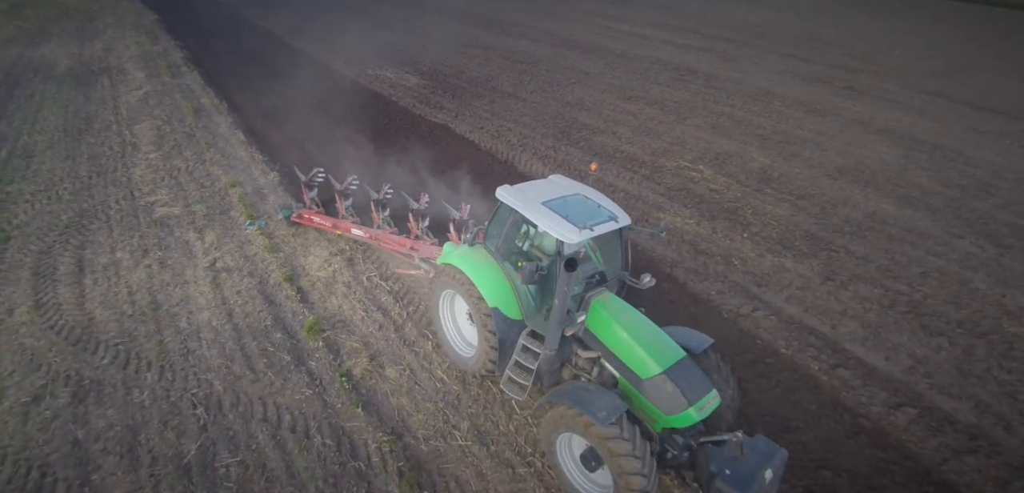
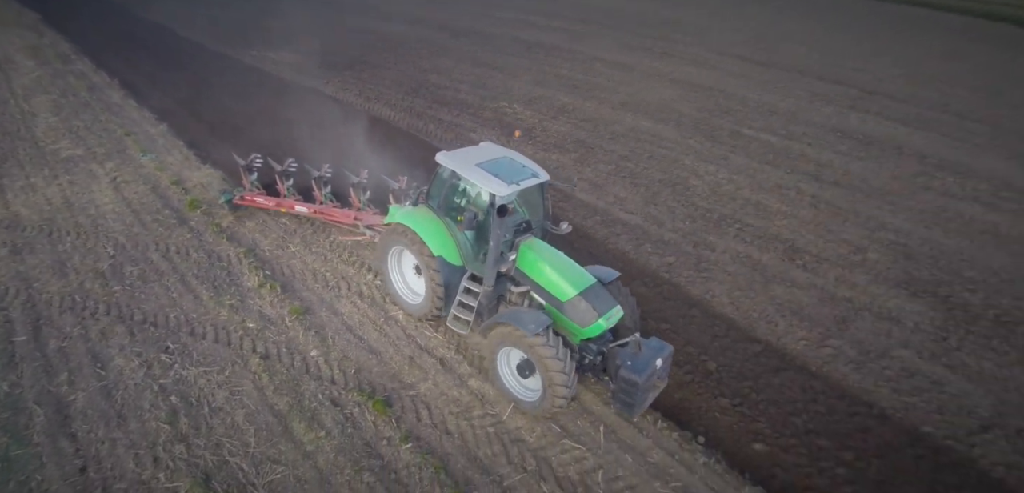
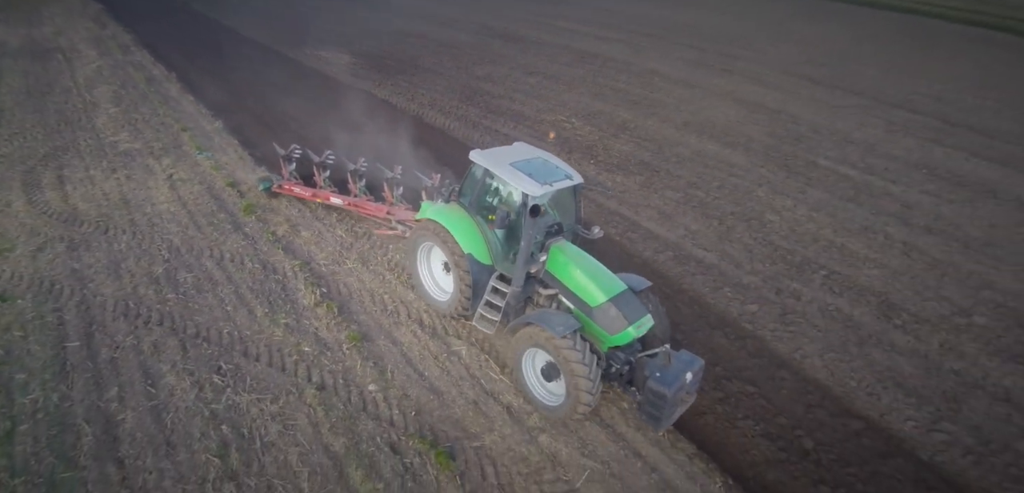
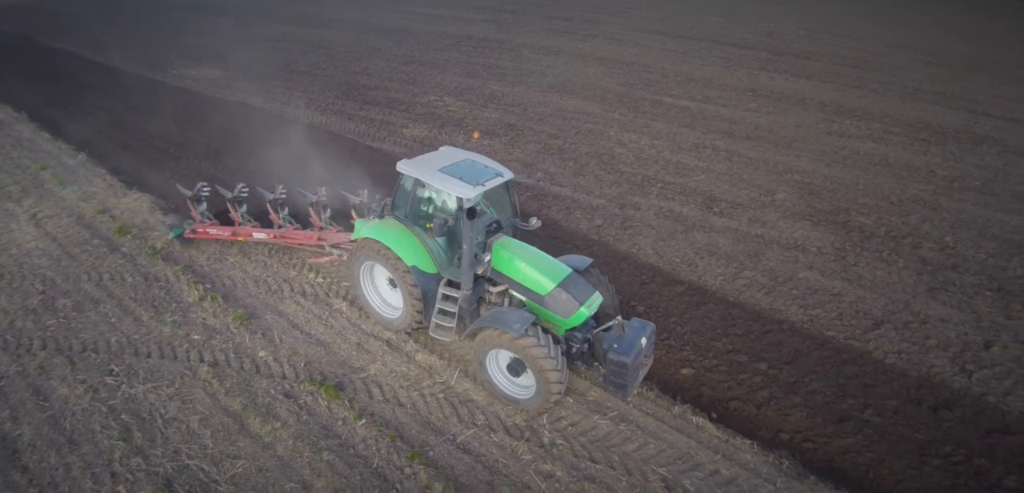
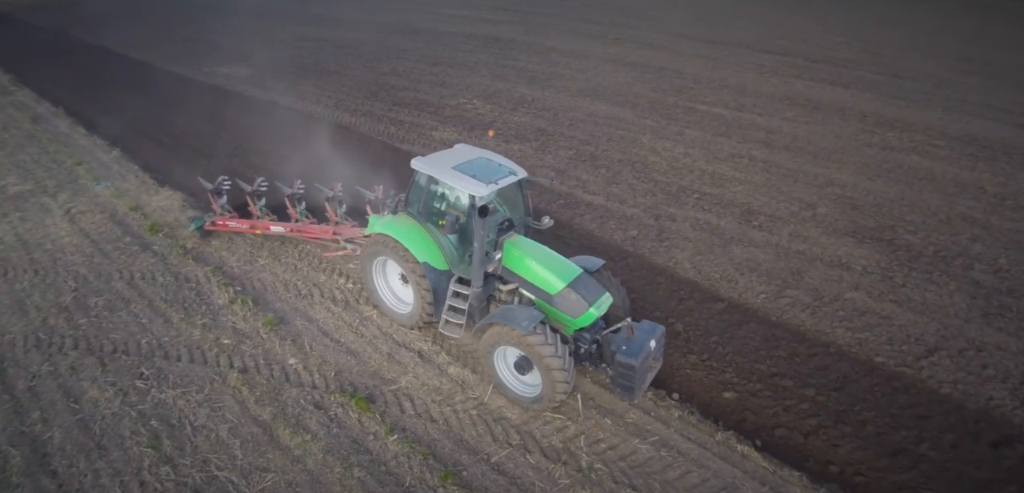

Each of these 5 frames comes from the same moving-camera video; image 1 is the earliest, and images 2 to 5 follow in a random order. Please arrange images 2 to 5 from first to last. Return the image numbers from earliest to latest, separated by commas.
3, 2, 5, 4
